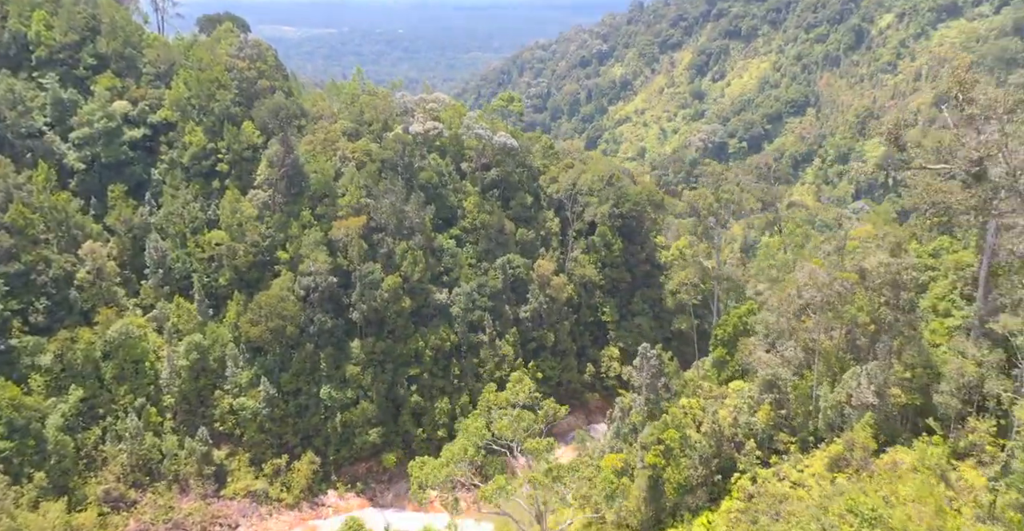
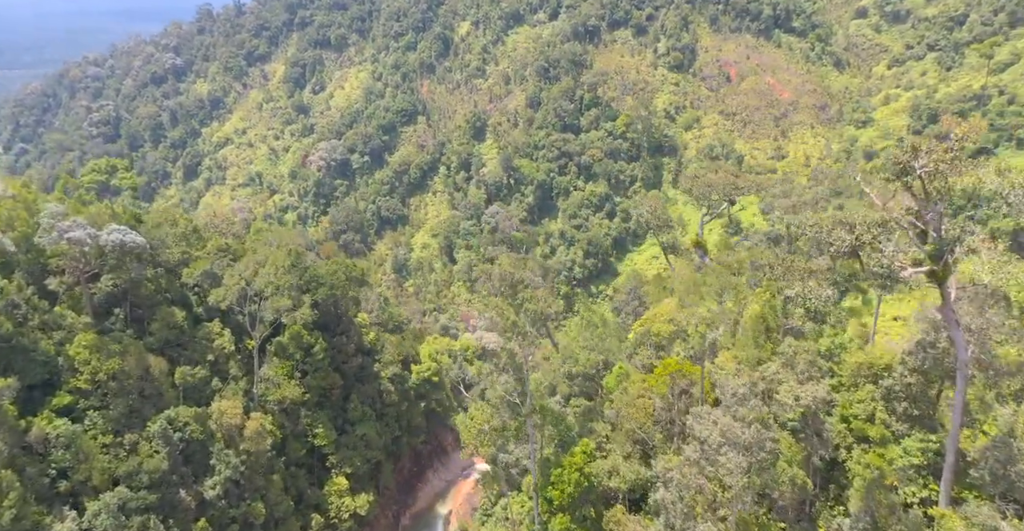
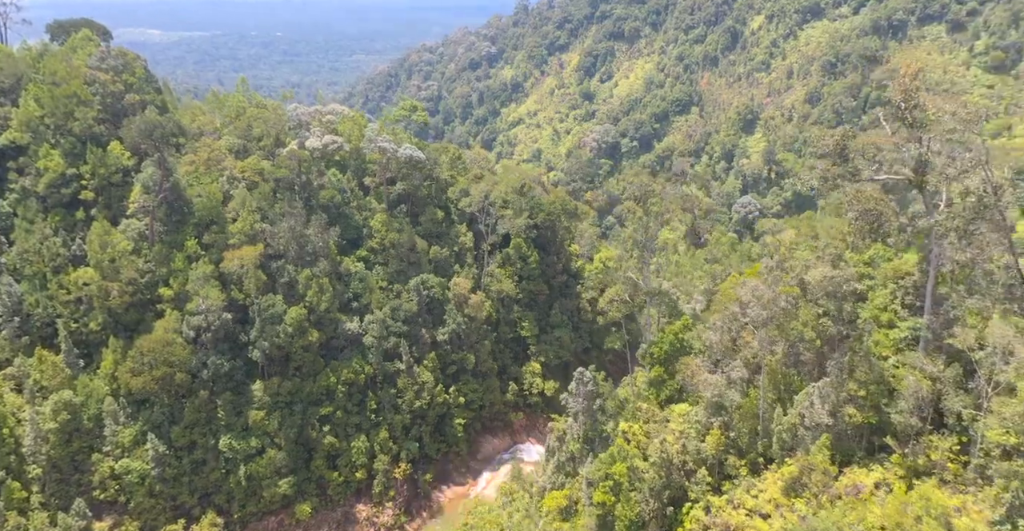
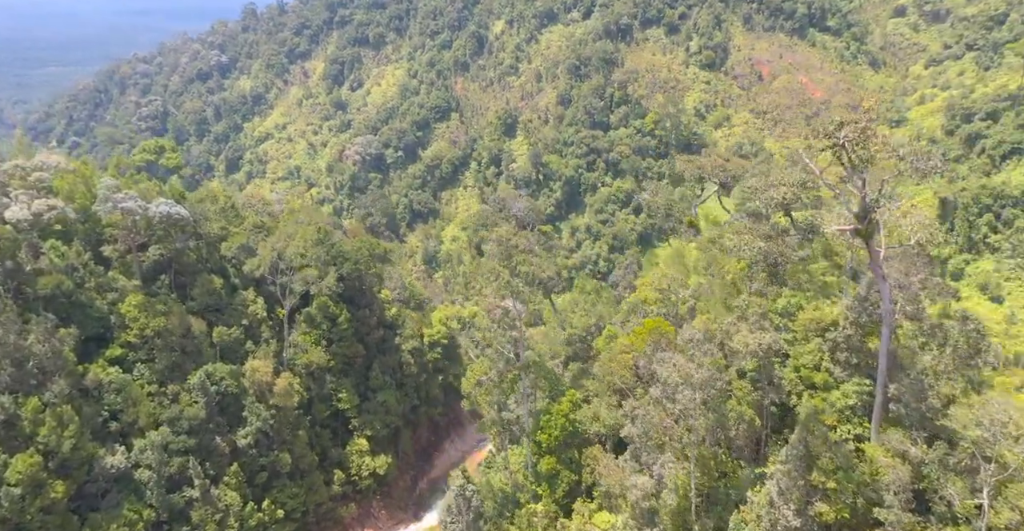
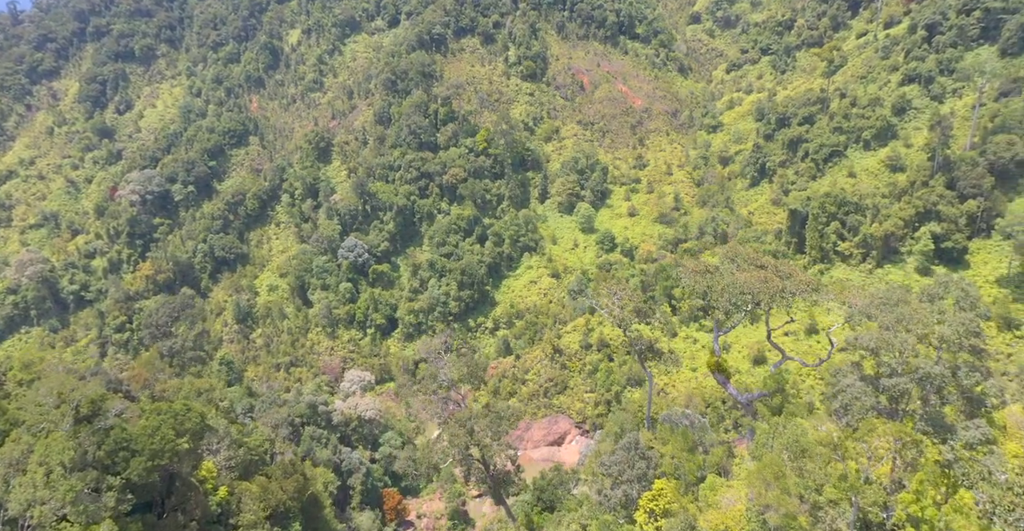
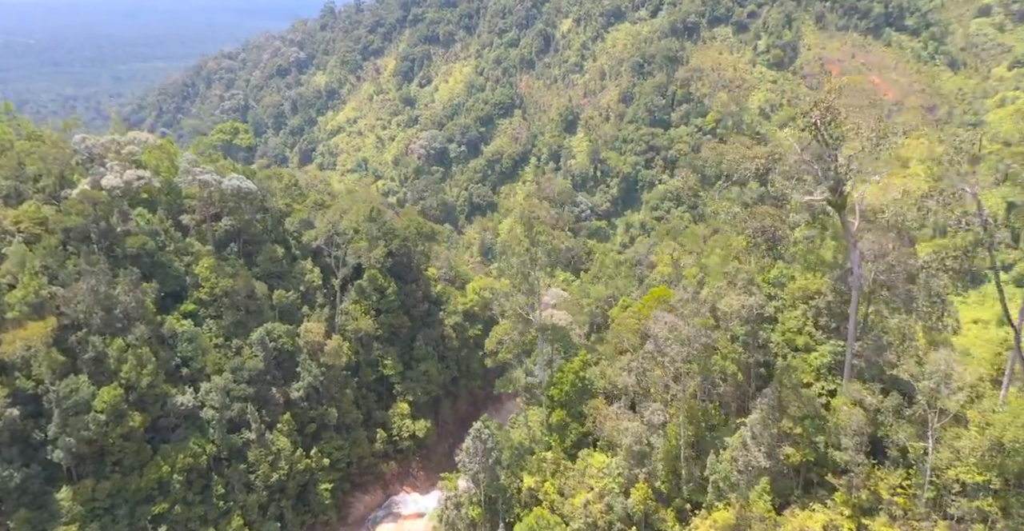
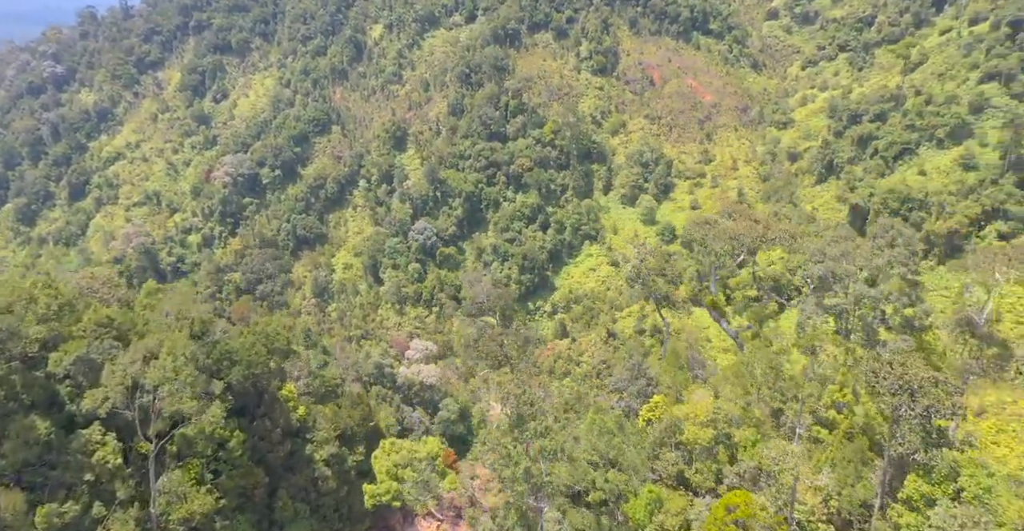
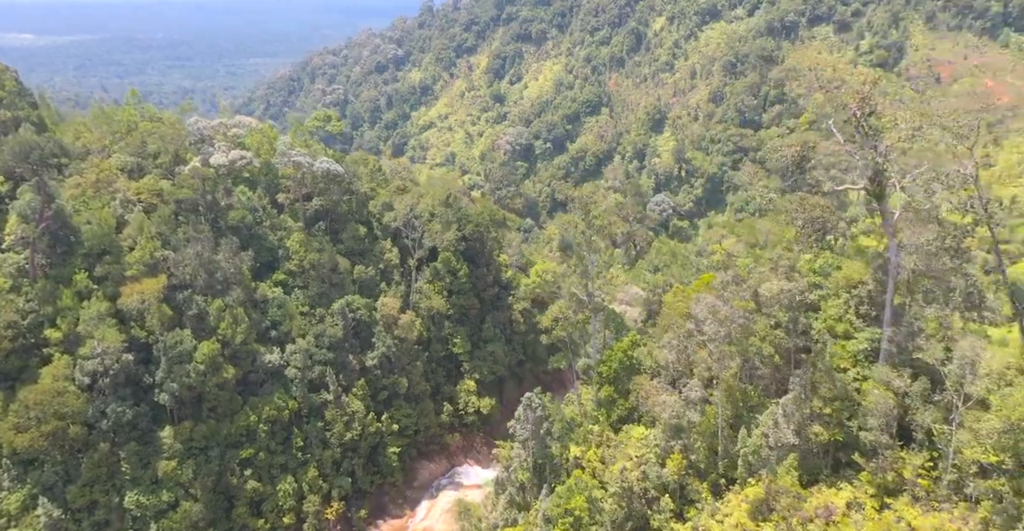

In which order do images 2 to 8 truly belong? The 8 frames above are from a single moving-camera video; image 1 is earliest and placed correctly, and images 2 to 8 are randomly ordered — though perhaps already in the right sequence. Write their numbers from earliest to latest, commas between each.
3, 8, 6, 4, 2, 7, 5
